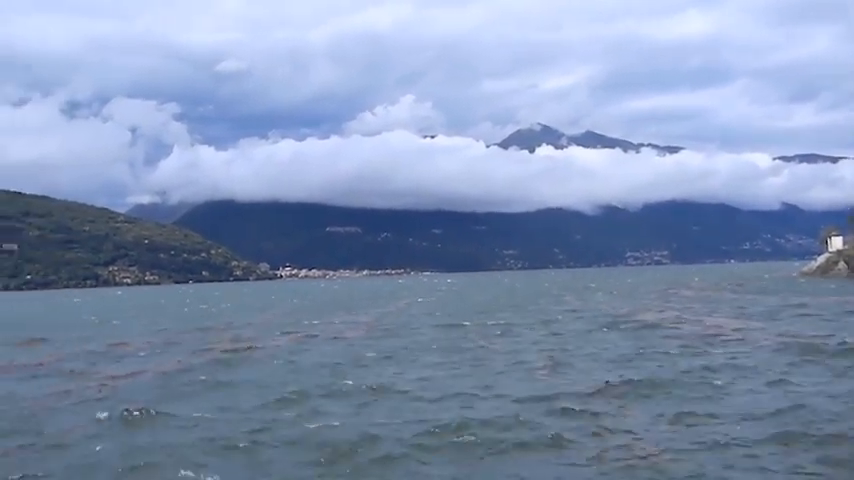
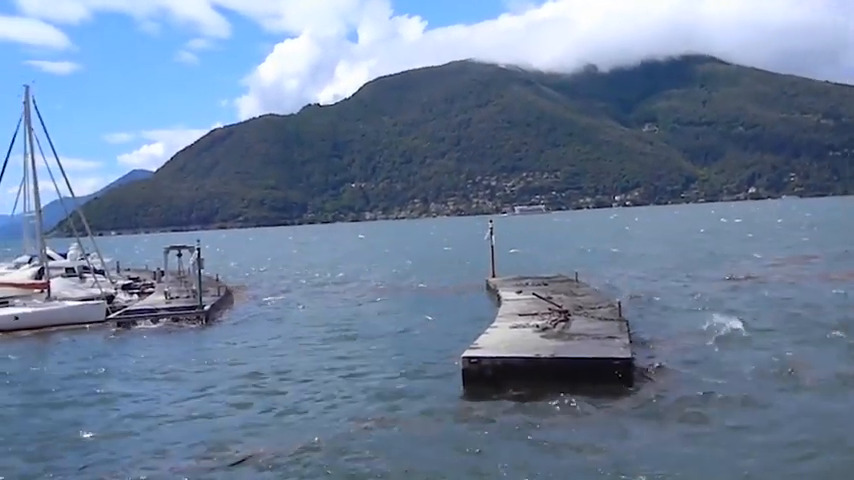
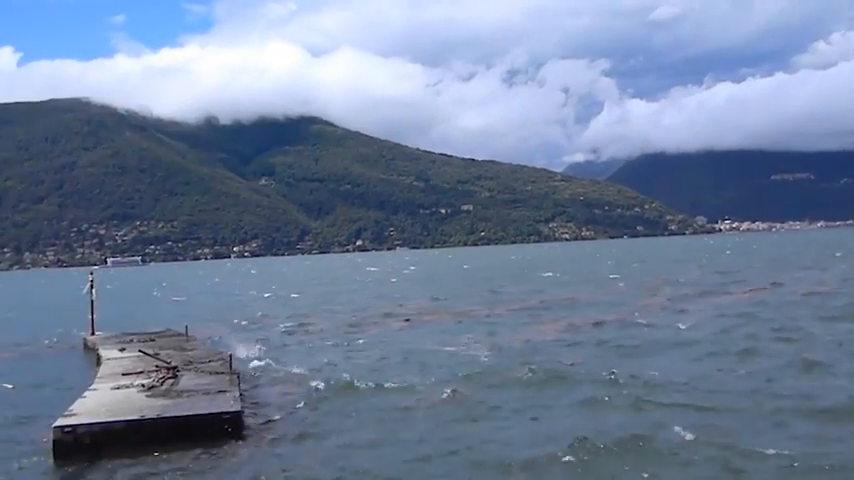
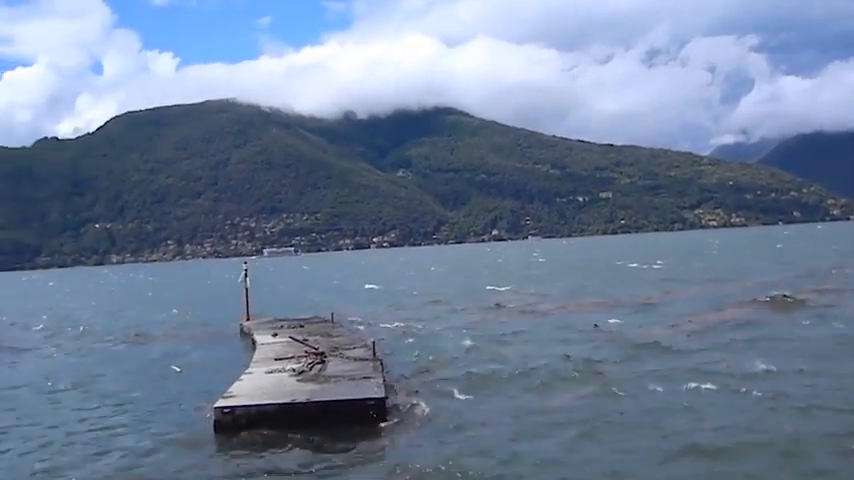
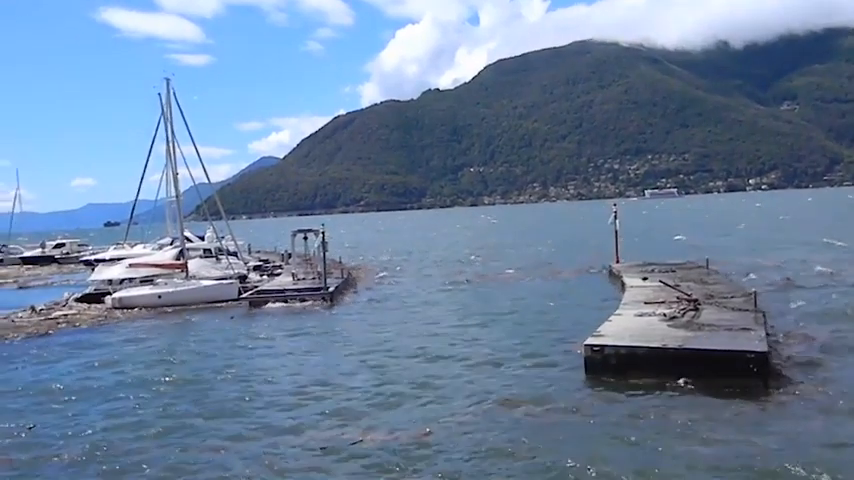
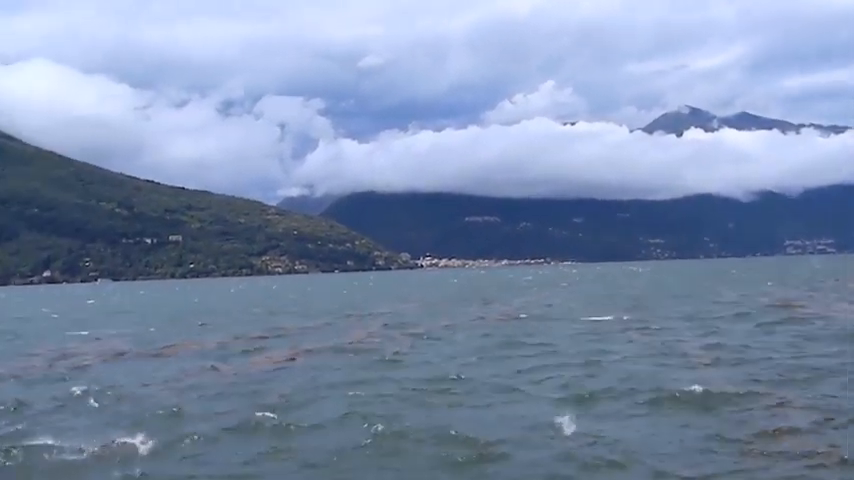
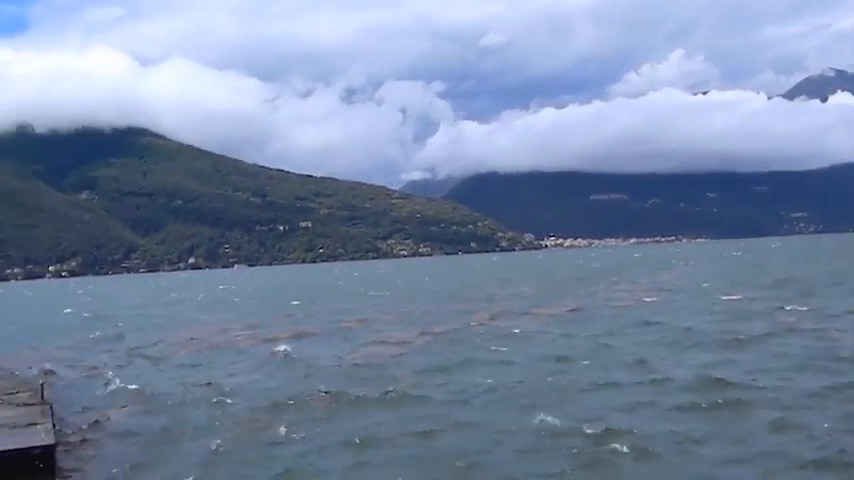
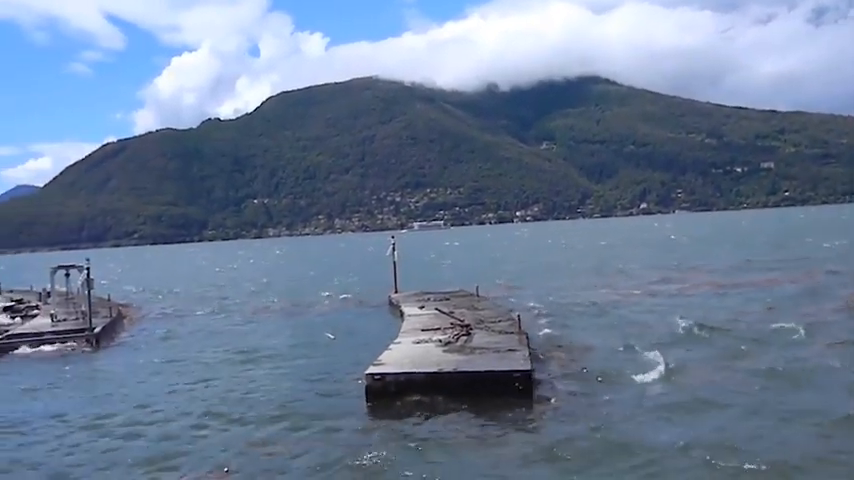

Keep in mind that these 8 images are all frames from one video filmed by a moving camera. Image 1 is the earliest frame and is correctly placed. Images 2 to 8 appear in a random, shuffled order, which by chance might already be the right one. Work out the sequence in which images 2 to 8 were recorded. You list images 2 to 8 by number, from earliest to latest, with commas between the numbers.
6, 7, 3, 4, 8, 2, 5
